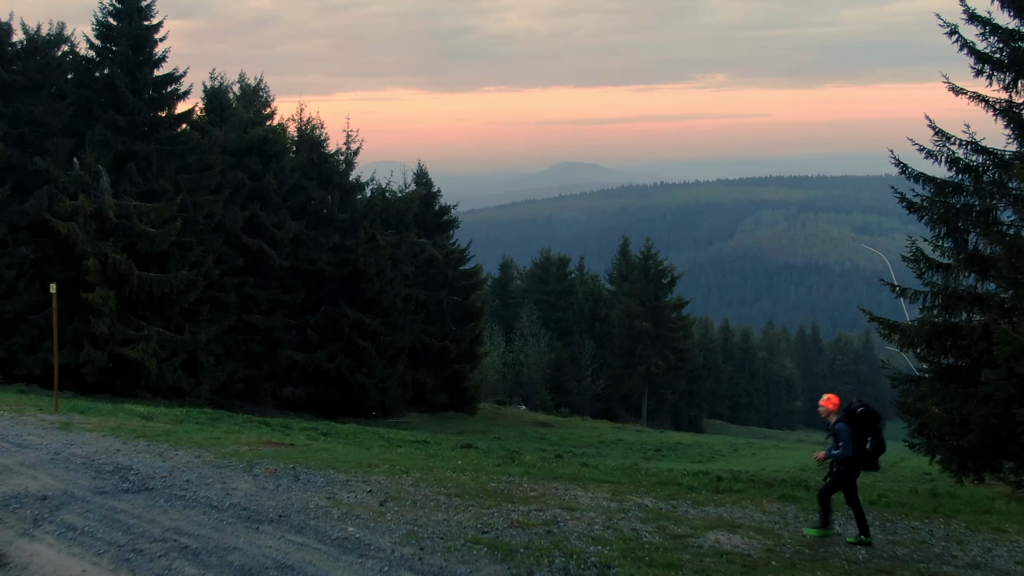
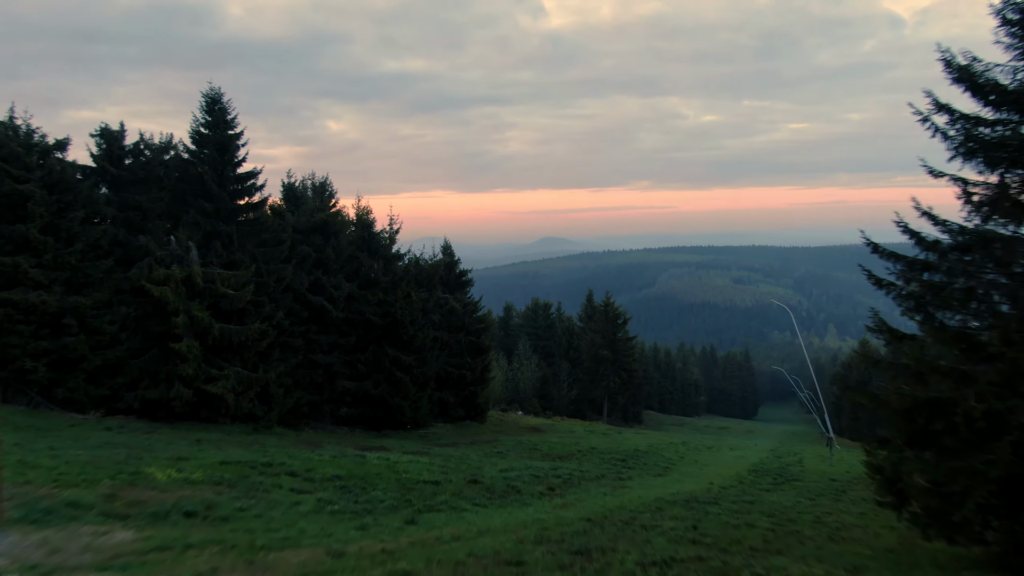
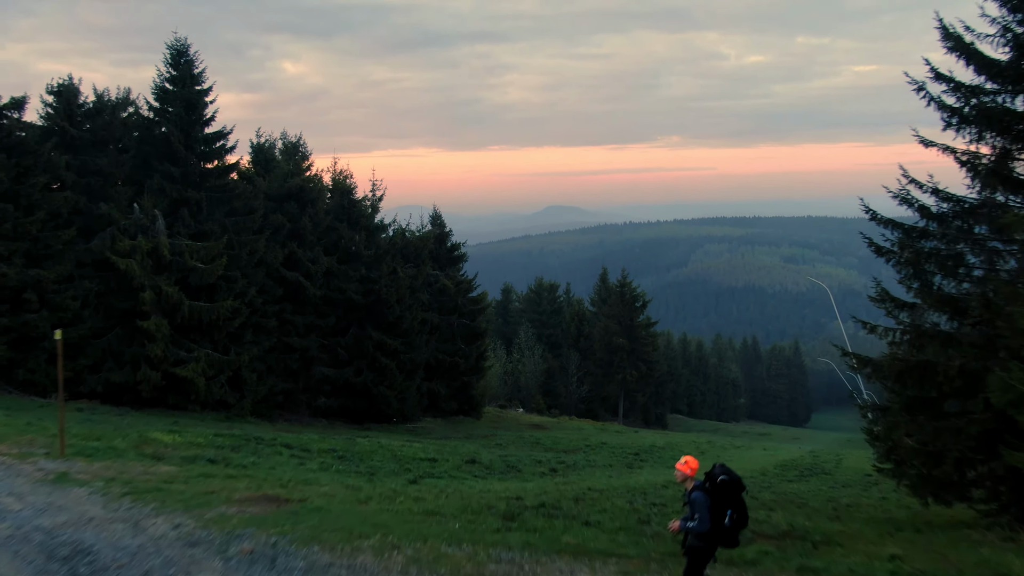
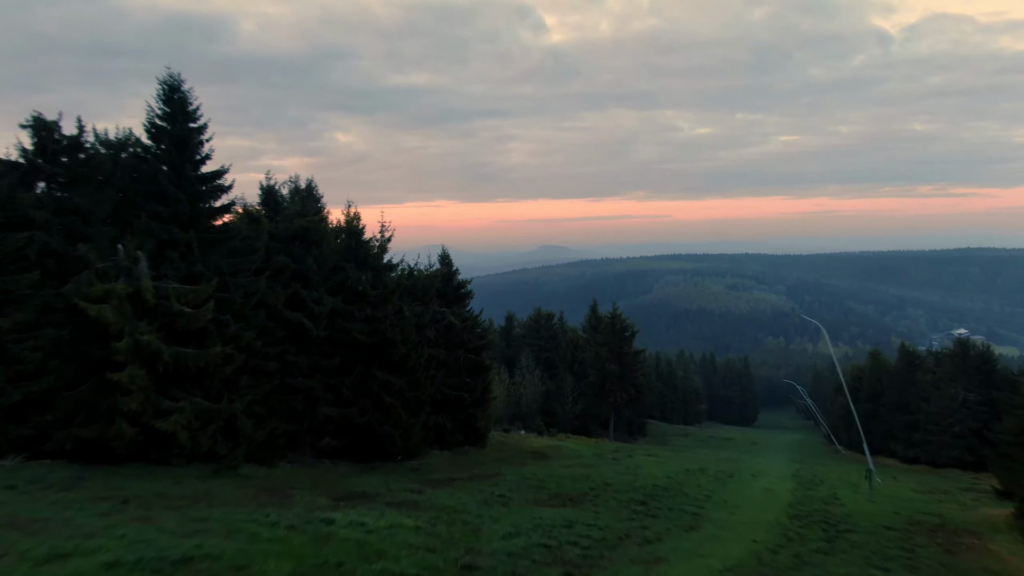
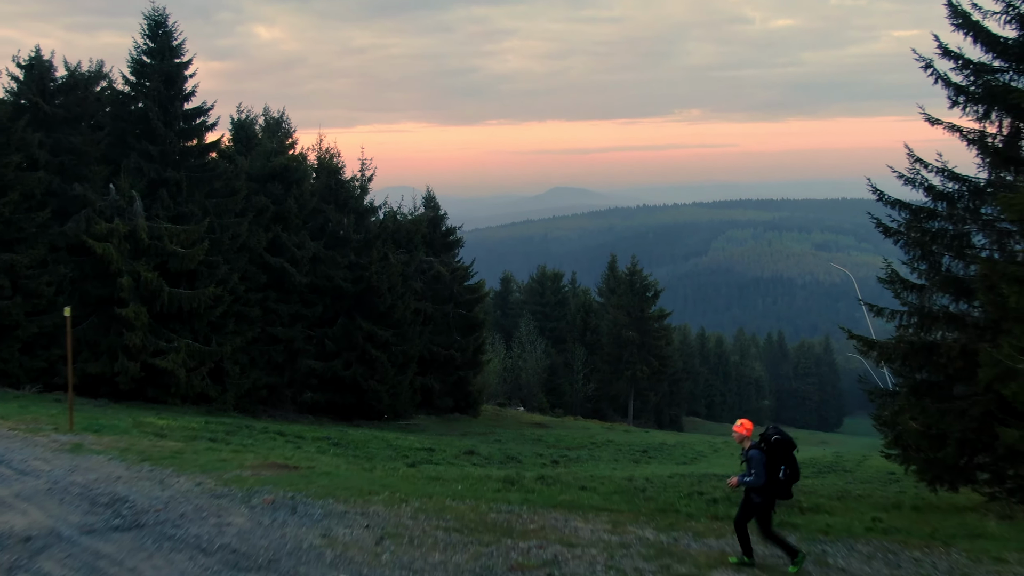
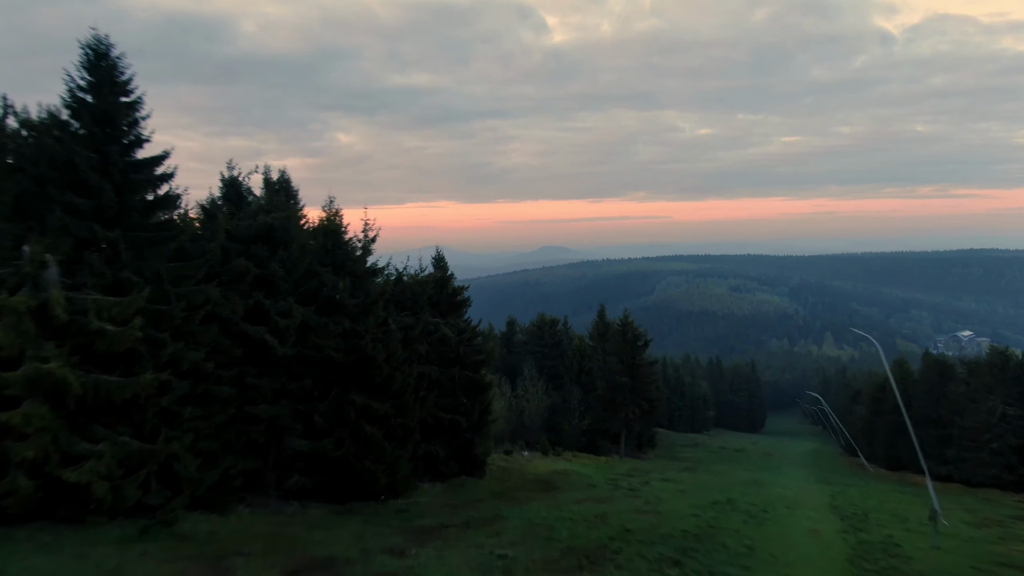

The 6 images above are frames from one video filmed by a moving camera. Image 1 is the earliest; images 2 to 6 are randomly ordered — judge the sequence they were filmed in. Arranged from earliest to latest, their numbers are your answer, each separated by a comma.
5, 3, 2, 4, 6
